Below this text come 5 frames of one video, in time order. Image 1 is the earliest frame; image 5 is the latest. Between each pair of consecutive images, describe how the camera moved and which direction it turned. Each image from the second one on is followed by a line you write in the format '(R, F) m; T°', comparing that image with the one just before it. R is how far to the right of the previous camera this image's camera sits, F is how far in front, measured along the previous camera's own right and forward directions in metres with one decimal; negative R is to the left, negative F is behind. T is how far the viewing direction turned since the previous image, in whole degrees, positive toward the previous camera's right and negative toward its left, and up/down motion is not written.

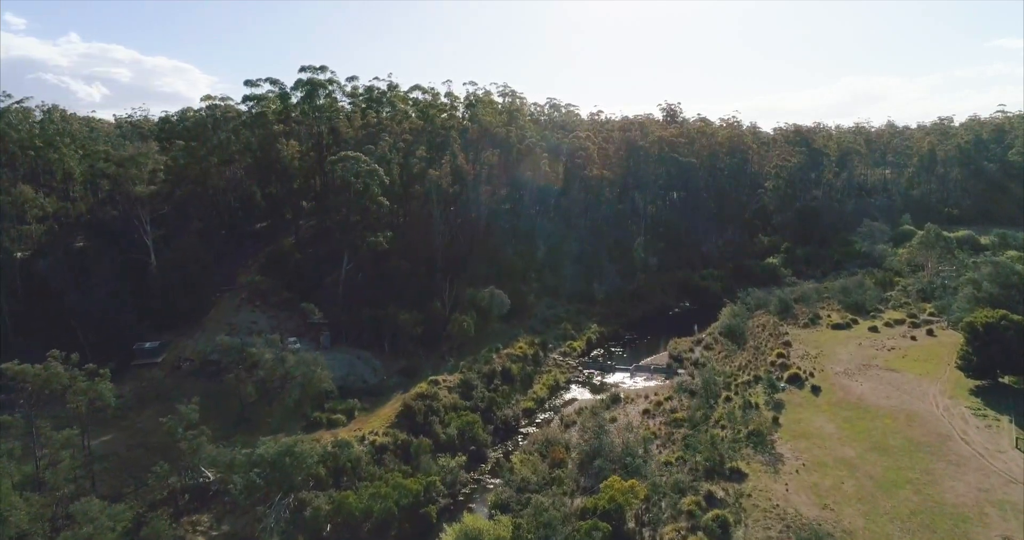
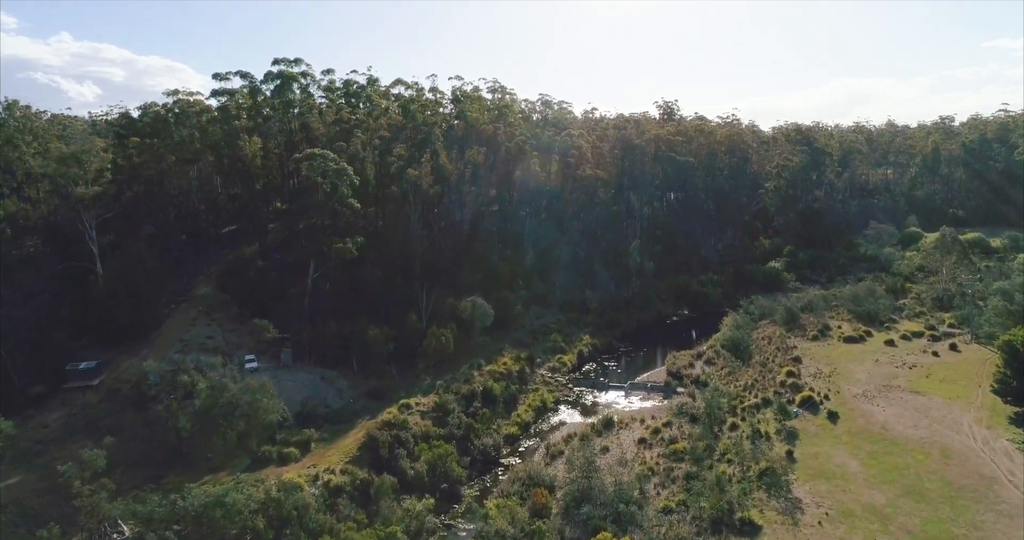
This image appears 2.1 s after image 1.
(+0.8, +4.3) m; 0°
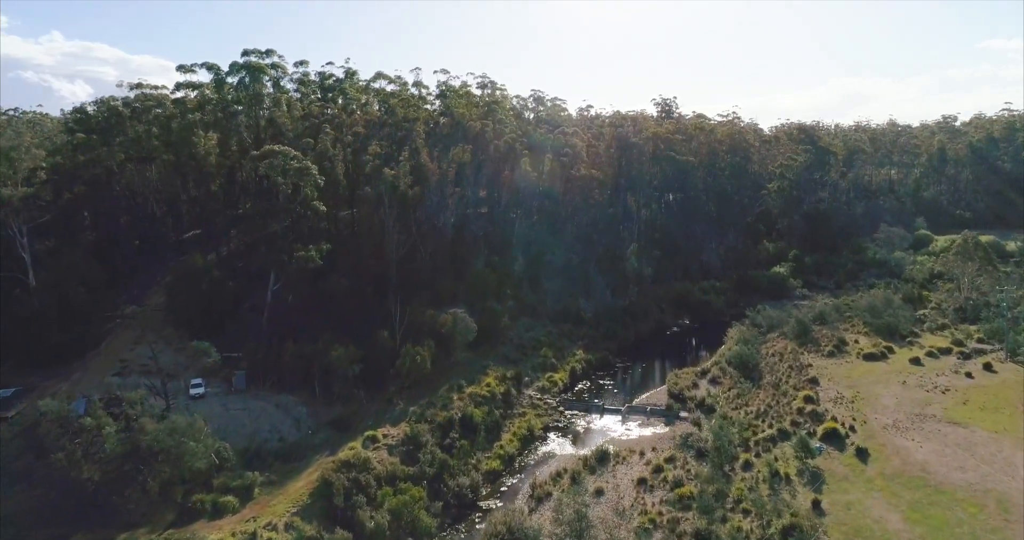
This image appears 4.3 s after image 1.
(+0.7, +4.6) m; 0°
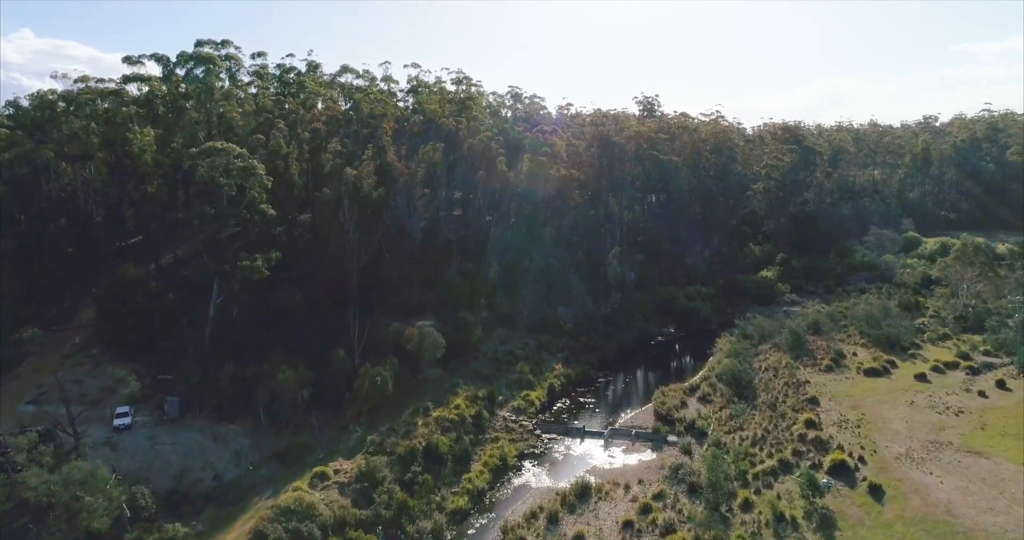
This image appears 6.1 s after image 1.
(+0.6, +3.8) m; +1°
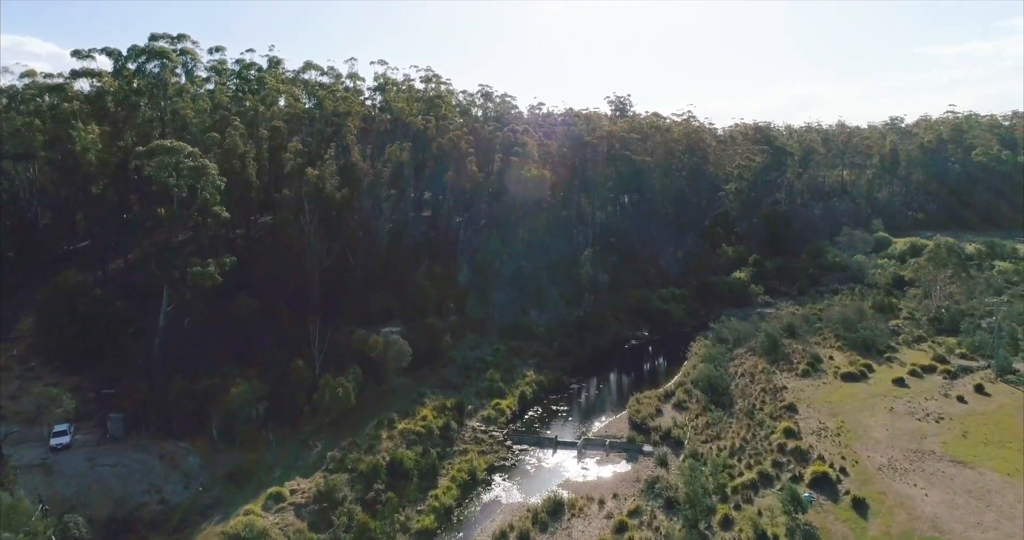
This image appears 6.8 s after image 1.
(+0.2, +1.5) m; +2°
